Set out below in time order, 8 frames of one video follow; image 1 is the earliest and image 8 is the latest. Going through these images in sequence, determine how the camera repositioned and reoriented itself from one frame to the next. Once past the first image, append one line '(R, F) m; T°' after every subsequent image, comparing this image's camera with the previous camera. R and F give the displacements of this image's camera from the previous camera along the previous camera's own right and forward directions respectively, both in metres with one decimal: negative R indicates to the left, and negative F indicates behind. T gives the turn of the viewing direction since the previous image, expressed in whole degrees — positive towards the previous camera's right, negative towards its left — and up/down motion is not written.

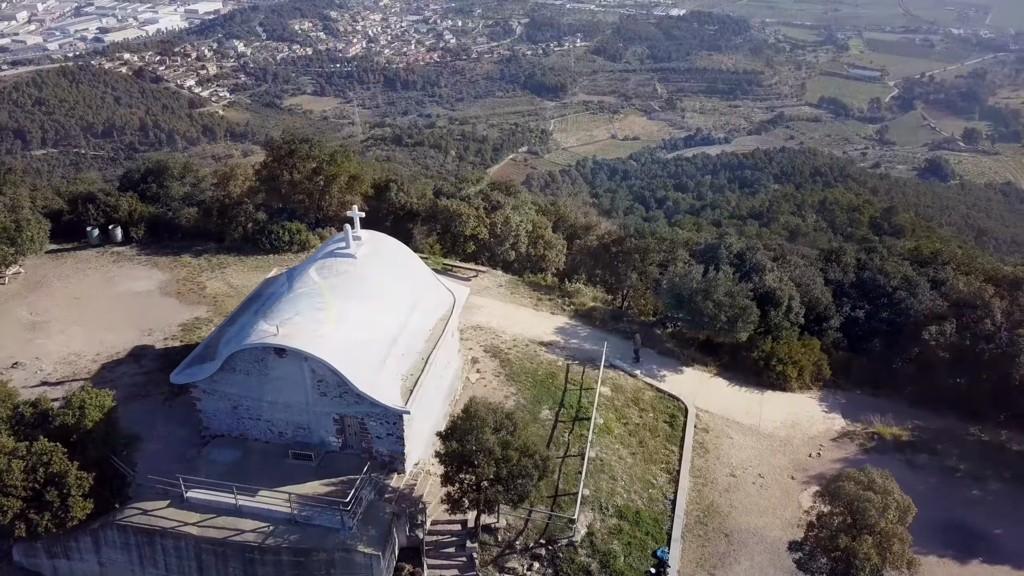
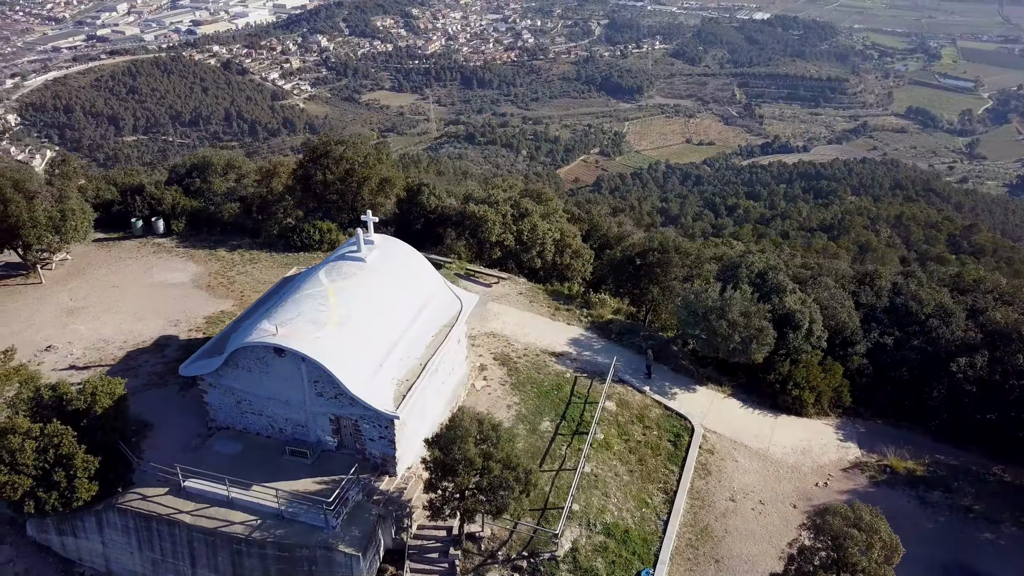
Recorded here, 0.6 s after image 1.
(+1.2, 0.0) m; -5°
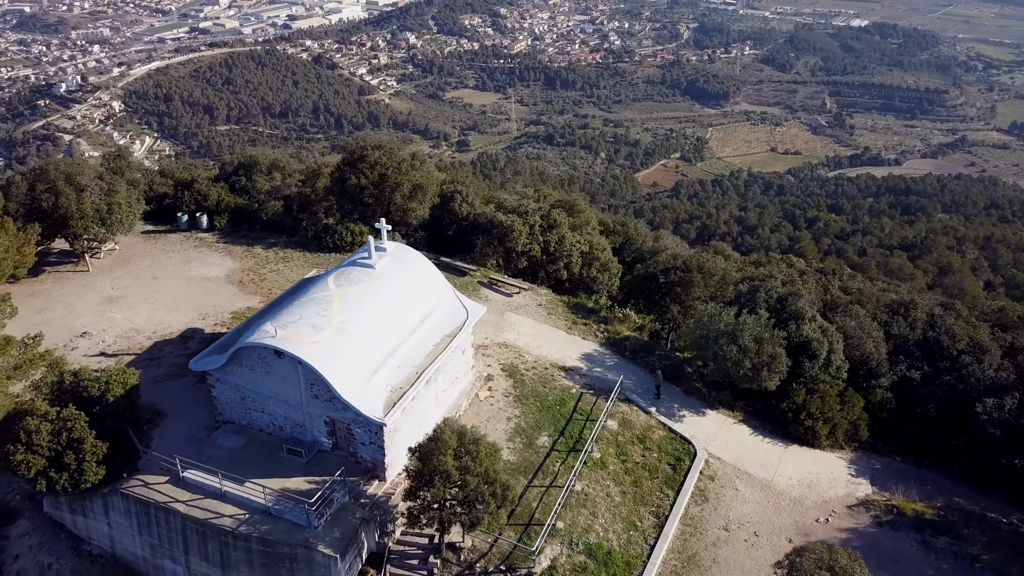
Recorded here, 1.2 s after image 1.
(+1.4, -0.1) m; -5°
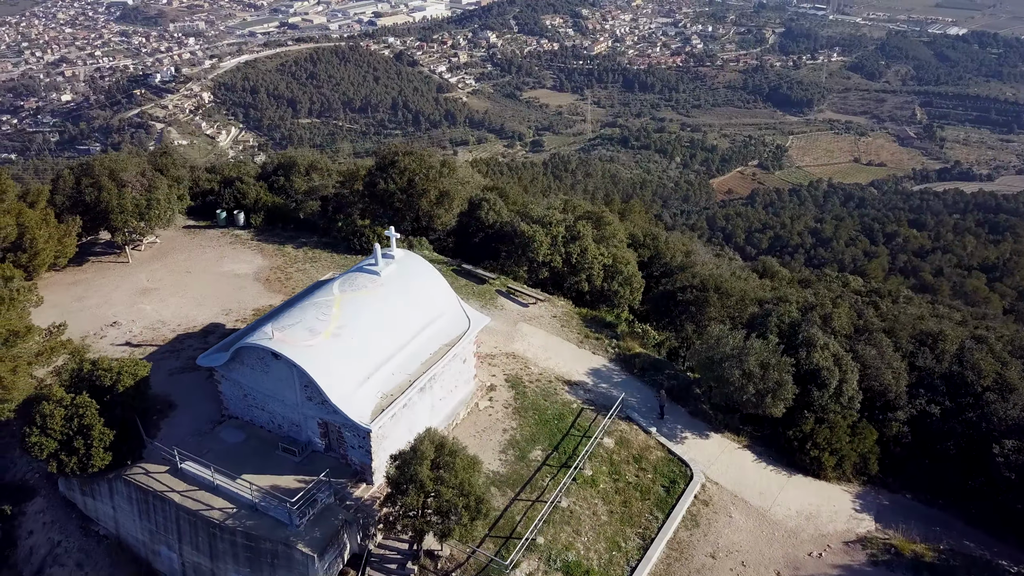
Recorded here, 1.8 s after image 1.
(+1.4, -0.1) m; -5°
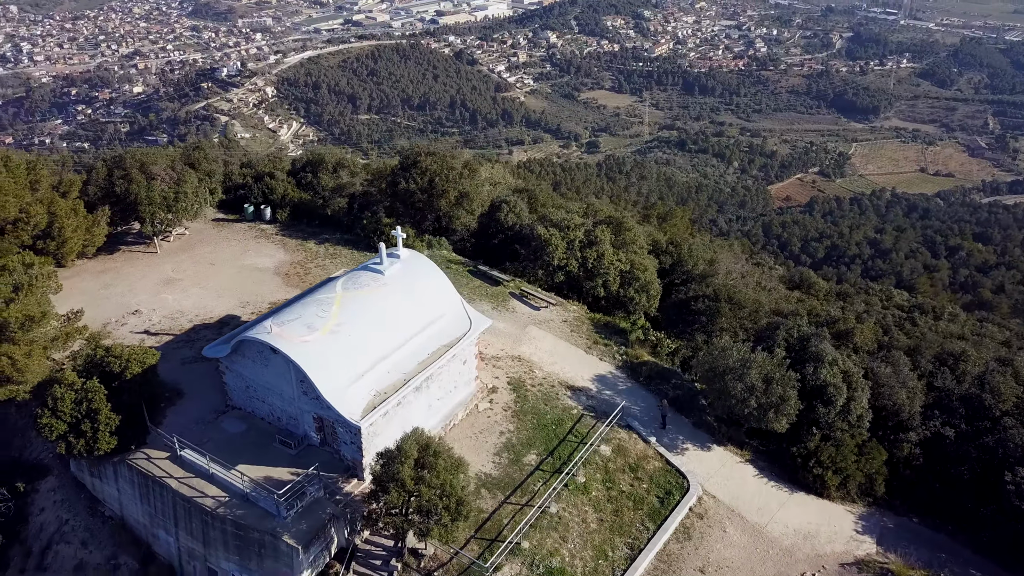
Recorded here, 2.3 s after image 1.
(+1.1, 0.0) m; -4°
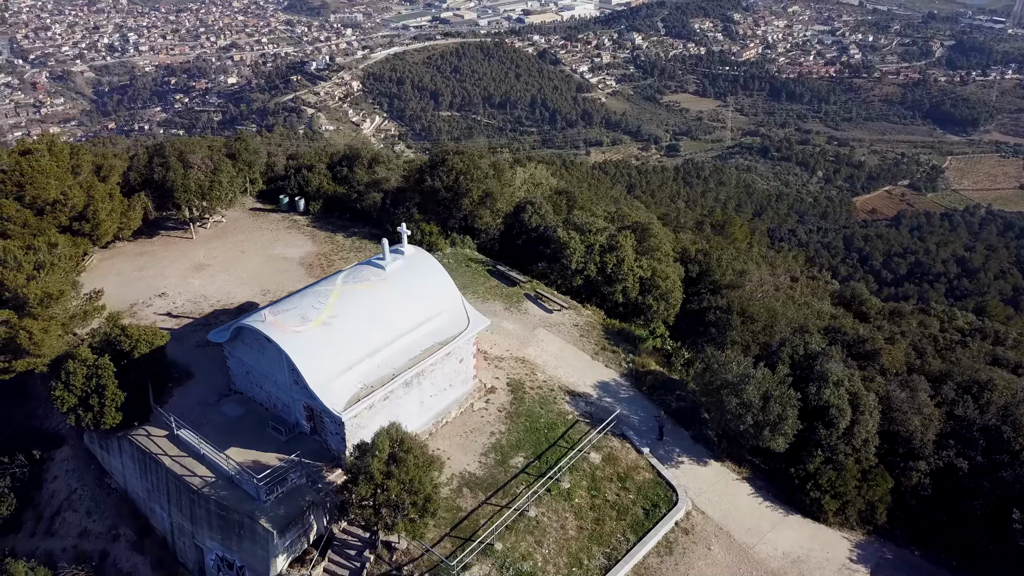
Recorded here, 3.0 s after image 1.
(+1.6, +0.1) m; -5°
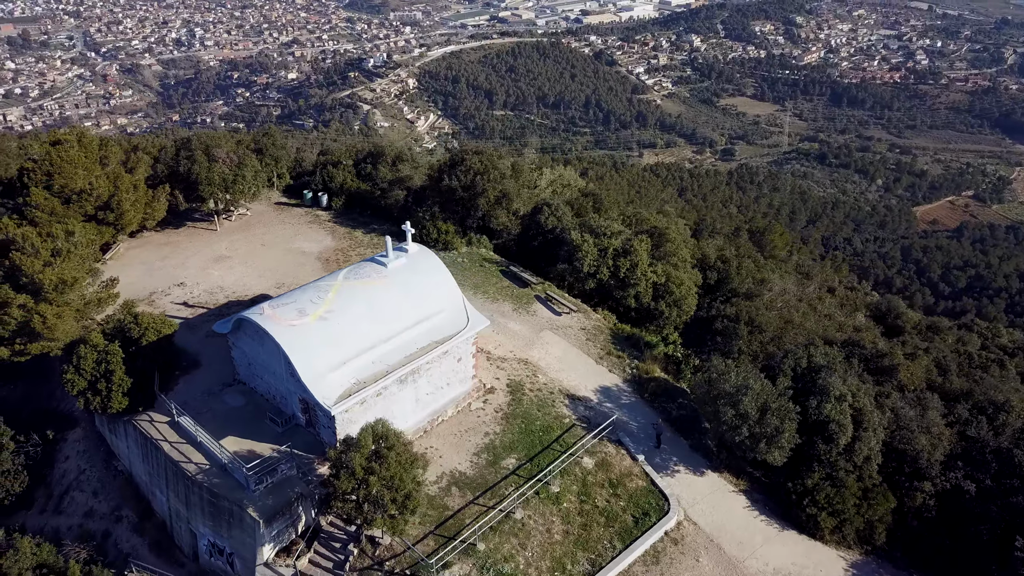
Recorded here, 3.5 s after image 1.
(+1.1, 0.0) m; -3°
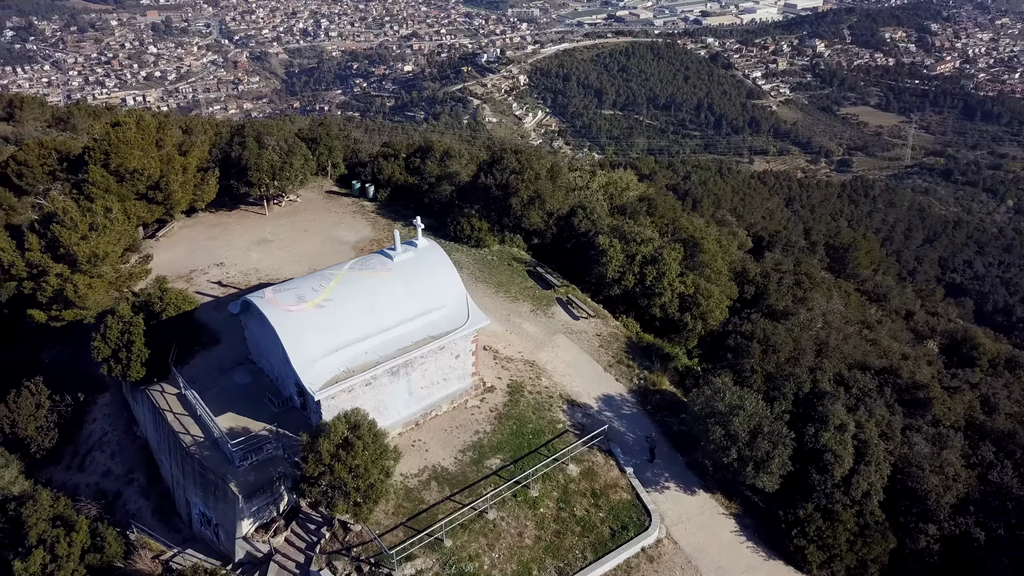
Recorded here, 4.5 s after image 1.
(+2.1, +0.1) m; -7°
